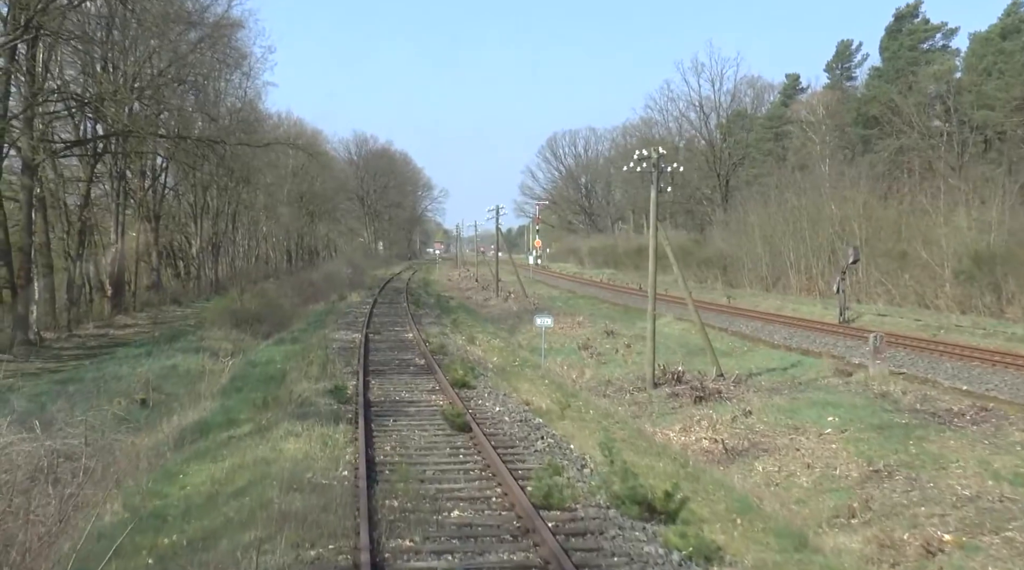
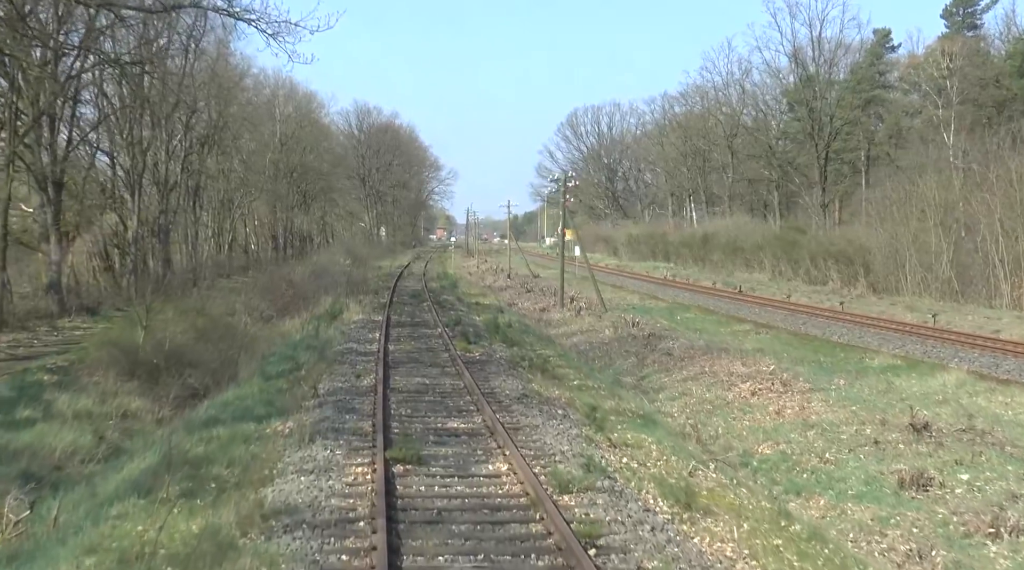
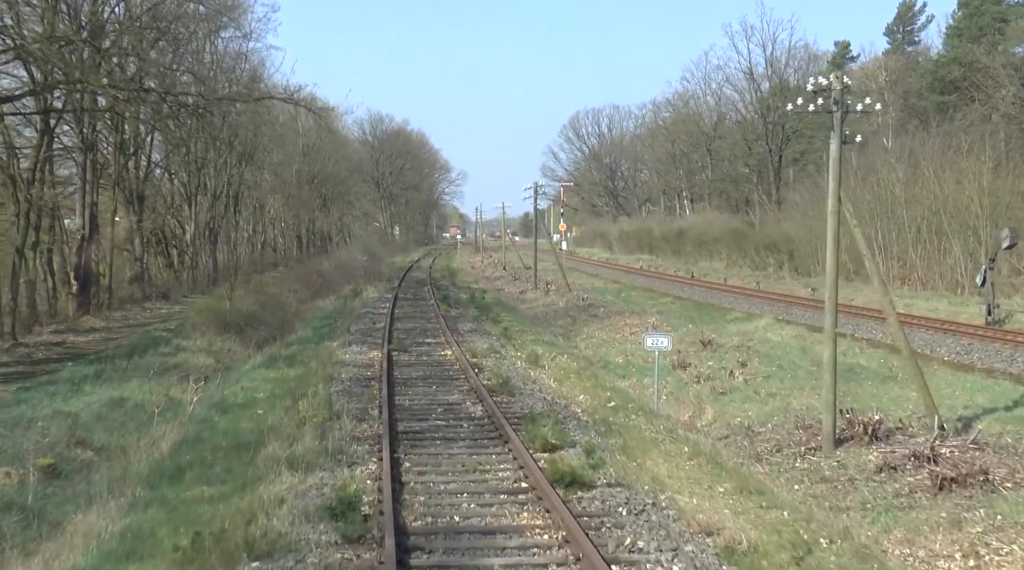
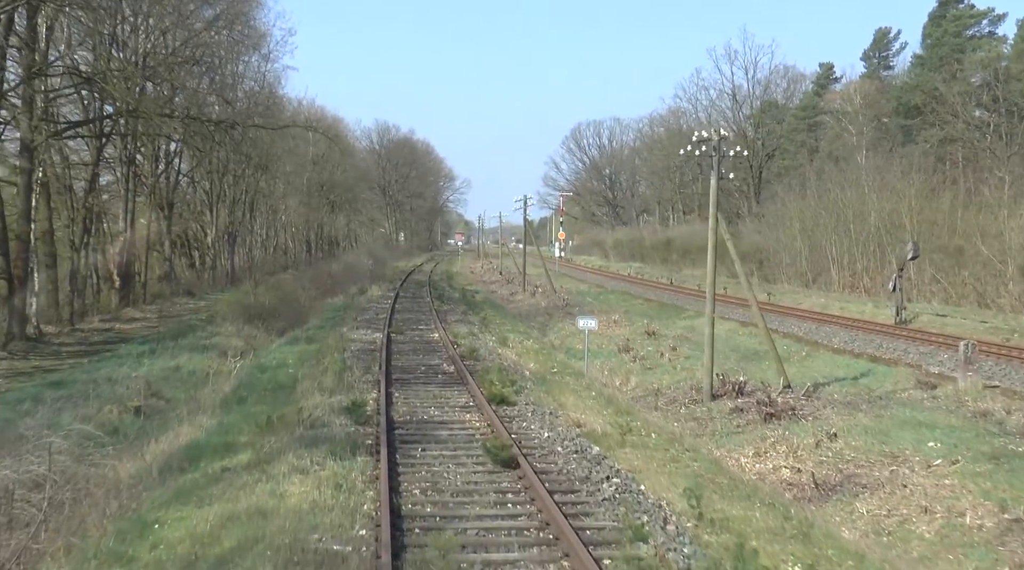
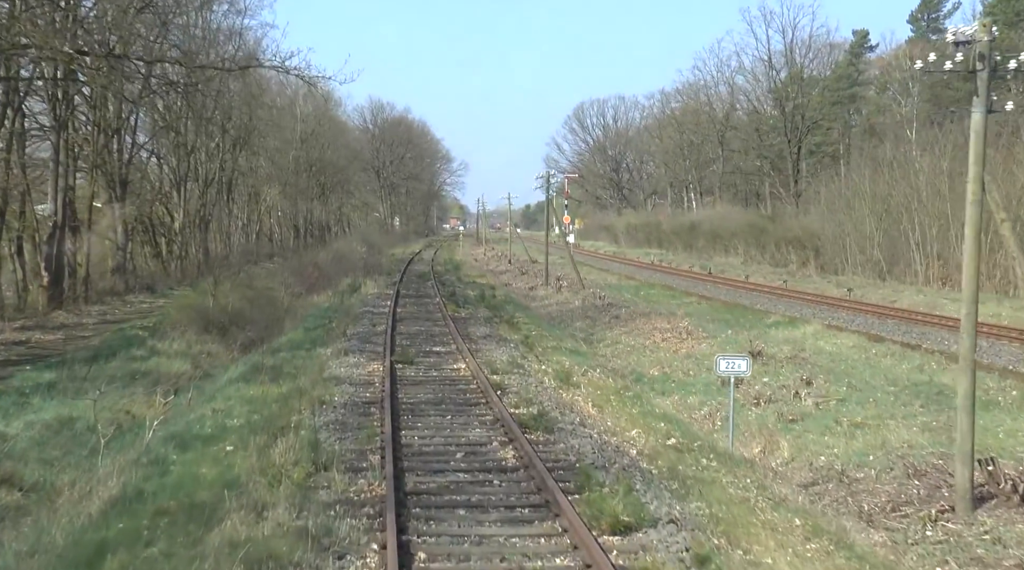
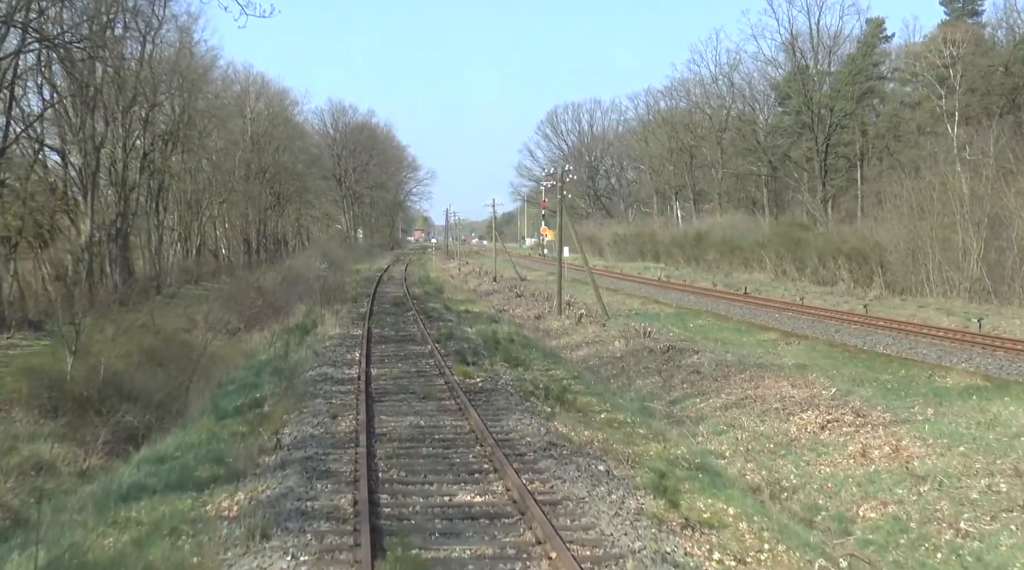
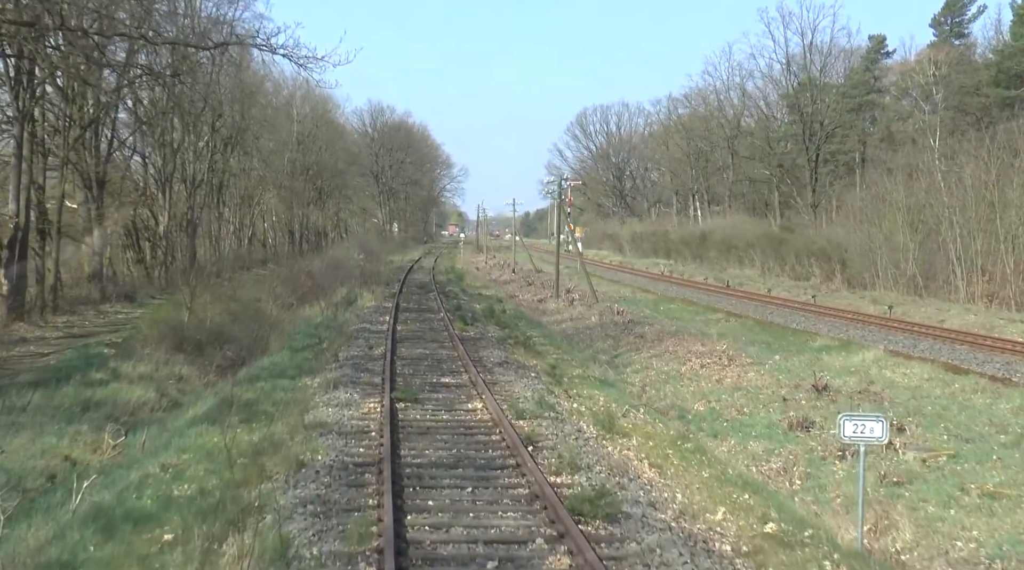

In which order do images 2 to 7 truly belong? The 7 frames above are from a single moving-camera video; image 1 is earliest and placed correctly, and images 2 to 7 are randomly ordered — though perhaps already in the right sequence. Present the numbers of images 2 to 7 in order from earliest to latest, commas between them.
4, 3, 5, 7, 2, 6
